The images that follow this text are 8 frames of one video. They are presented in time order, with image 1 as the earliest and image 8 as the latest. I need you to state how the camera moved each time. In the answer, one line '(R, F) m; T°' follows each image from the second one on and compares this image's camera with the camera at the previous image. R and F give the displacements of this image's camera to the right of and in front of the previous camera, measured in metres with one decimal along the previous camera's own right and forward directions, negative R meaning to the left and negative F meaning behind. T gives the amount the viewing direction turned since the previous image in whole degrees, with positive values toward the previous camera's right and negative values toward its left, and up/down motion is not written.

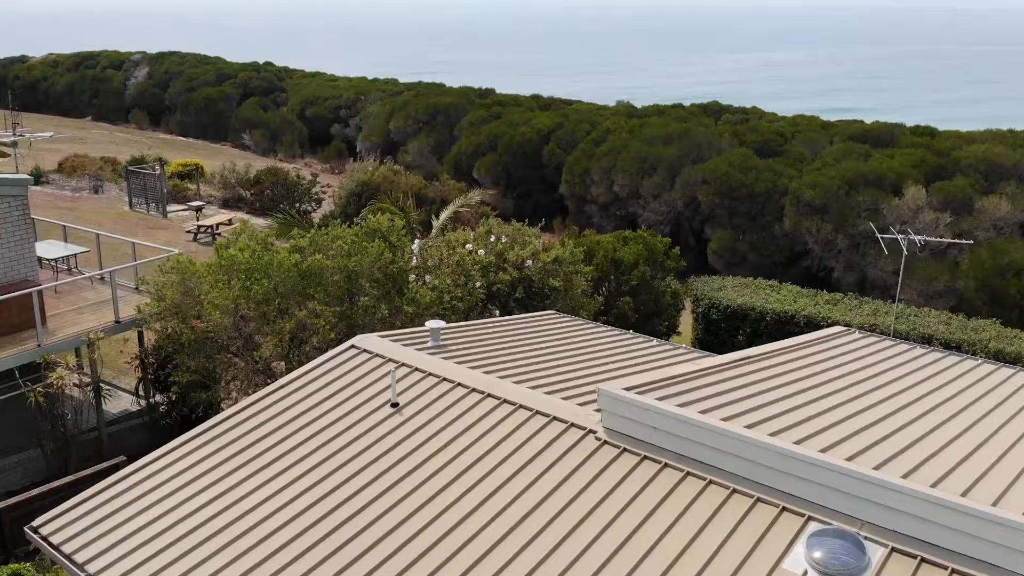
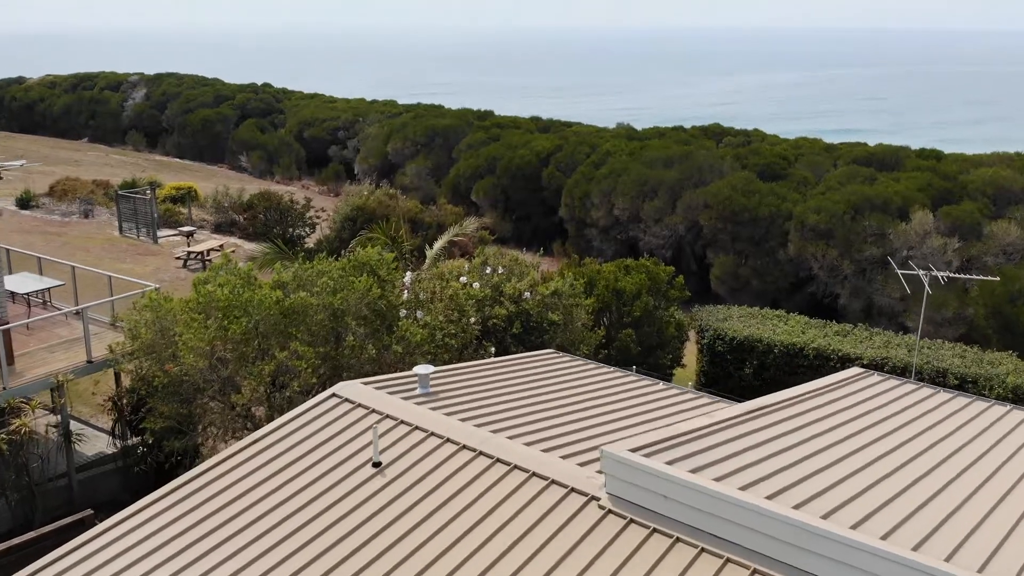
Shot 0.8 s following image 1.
(0.0, +0.4) m; 0°
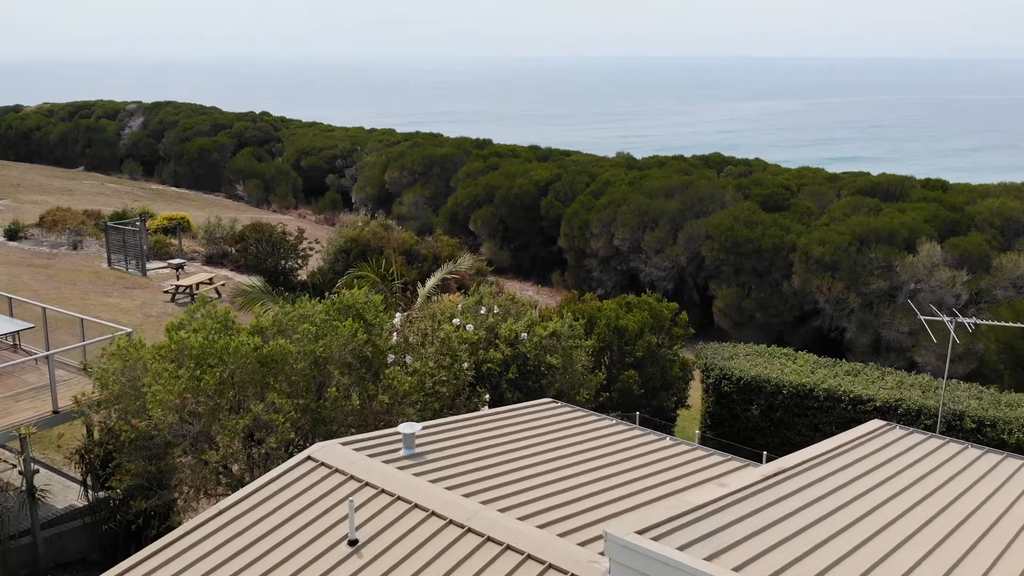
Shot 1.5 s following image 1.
(0.0, +0.5) m; 0°
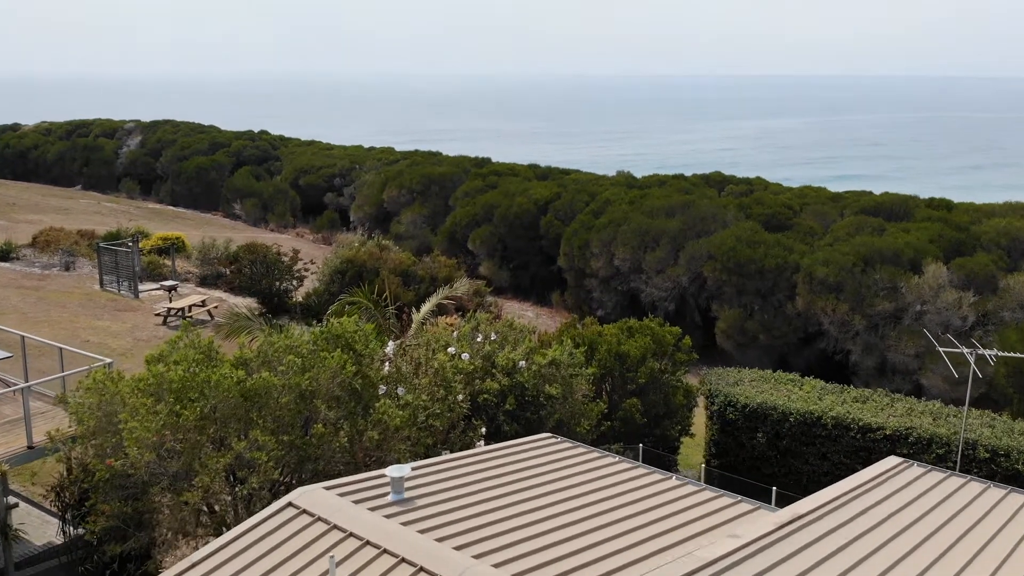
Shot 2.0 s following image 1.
(0.0, +0.3) m; 0°
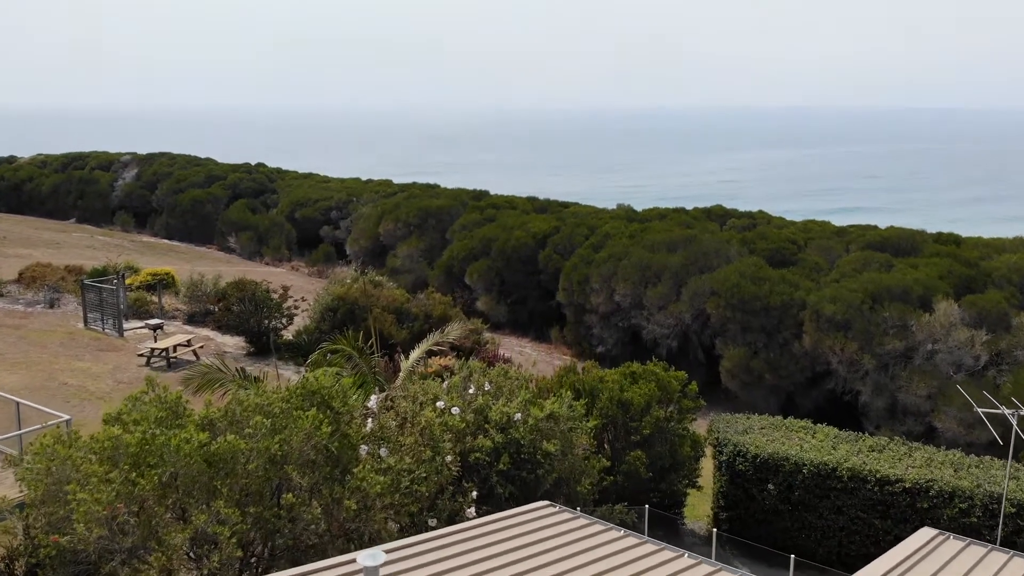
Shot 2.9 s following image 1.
(0.0, +0.6) m; 0°
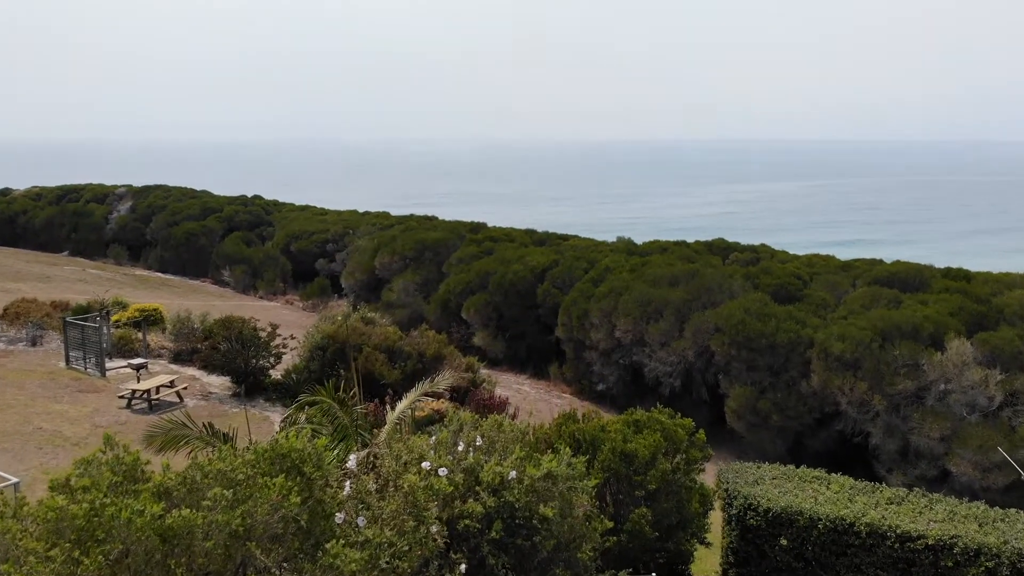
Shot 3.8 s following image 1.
(0.0, +0.6) m; 0°
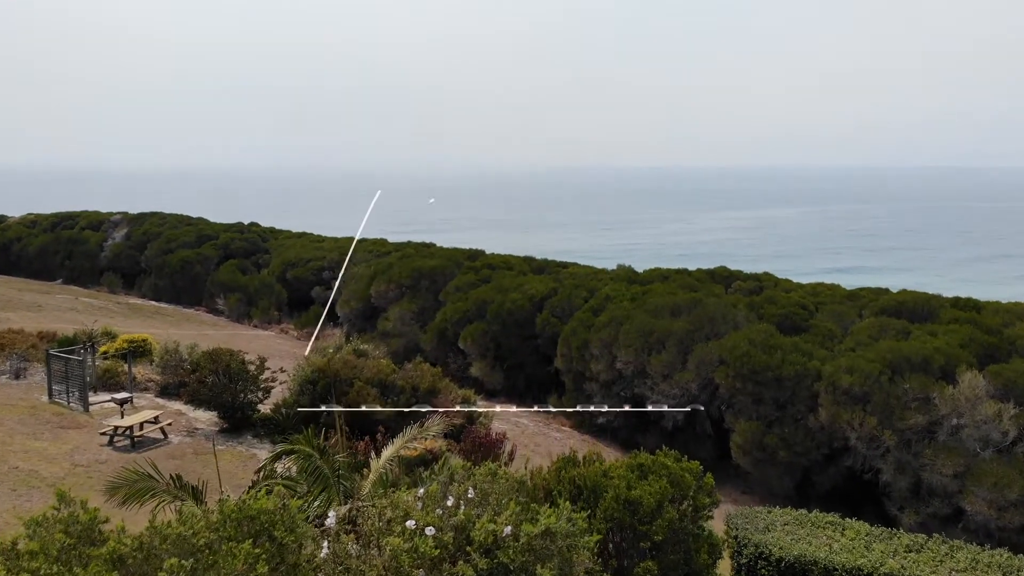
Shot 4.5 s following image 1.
(0.0, +0.5) m; 0°
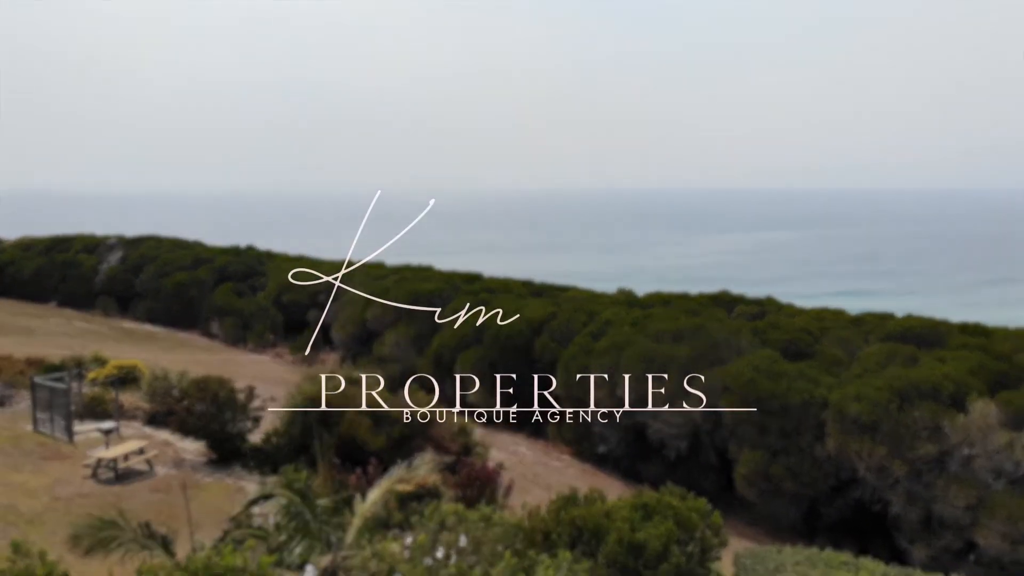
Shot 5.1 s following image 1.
(0.0, +0.4) m; 0°
